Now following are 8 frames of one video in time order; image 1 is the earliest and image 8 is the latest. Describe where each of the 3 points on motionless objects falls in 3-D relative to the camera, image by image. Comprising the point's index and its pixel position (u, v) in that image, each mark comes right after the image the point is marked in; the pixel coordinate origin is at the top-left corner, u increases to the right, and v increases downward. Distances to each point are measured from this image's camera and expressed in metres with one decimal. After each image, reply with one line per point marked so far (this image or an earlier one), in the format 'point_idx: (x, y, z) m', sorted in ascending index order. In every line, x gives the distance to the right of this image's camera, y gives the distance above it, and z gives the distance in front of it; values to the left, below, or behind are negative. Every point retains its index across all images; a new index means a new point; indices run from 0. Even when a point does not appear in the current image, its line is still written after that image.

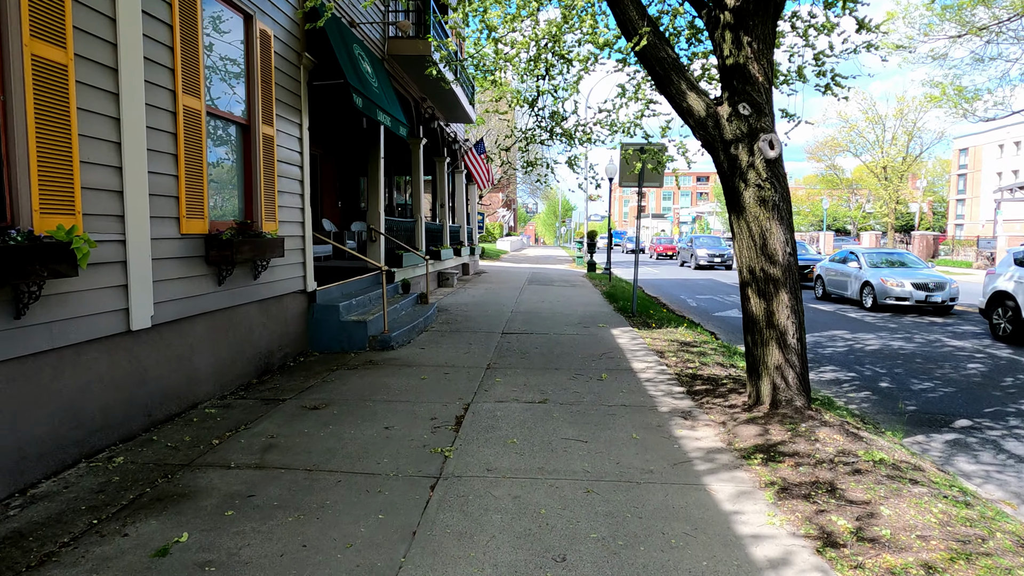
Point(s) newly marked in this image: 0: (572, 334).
0: (+0.8, -0.6, +8.5) m
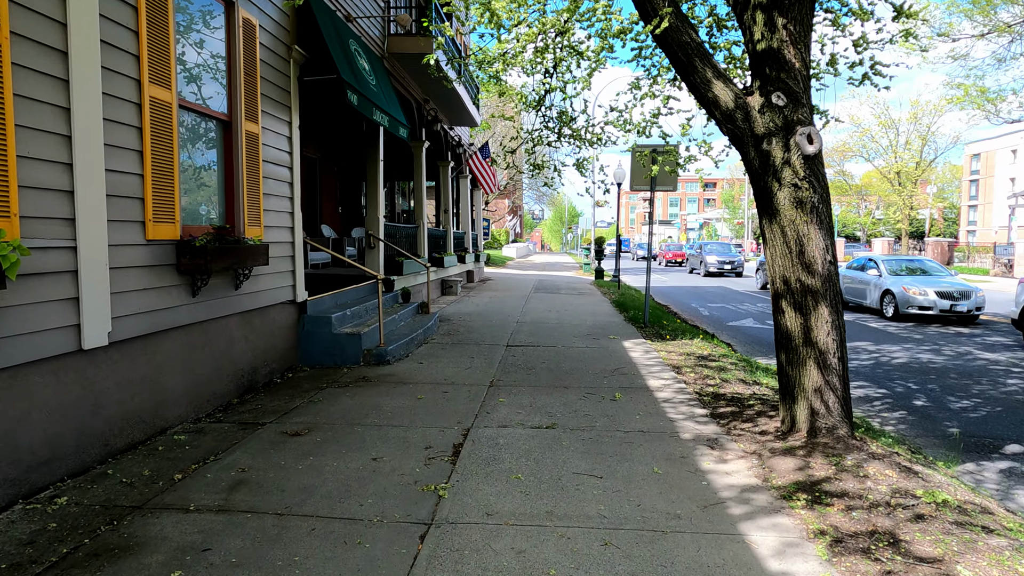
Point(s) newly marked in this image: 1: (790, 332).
0: (+0.8, -0.7, +8.0) m
1: (+1.8, -0.3, +4.2) m
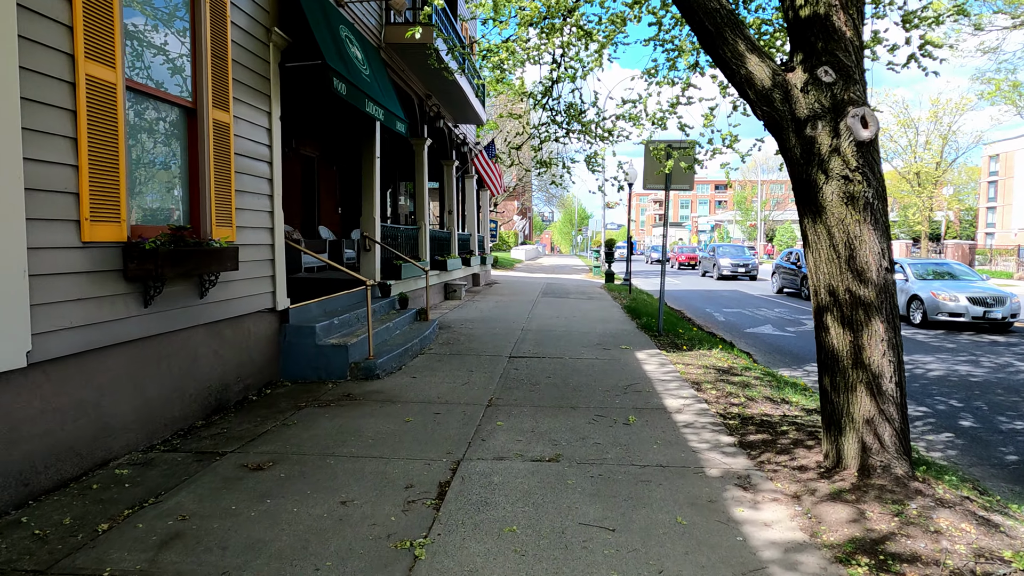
0: (+0.9, -0.8, +7.4) m
1: (+1.7, -0.3, +3.6) m
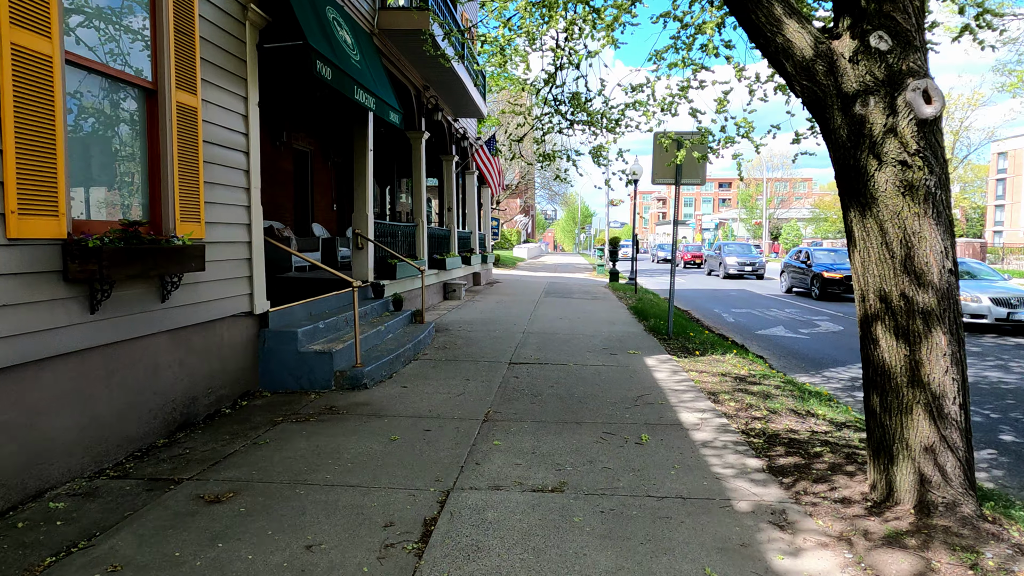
0: (+0.9, -0.8, +6.8) m
1: (+1.7, -0.4, +3.1) m
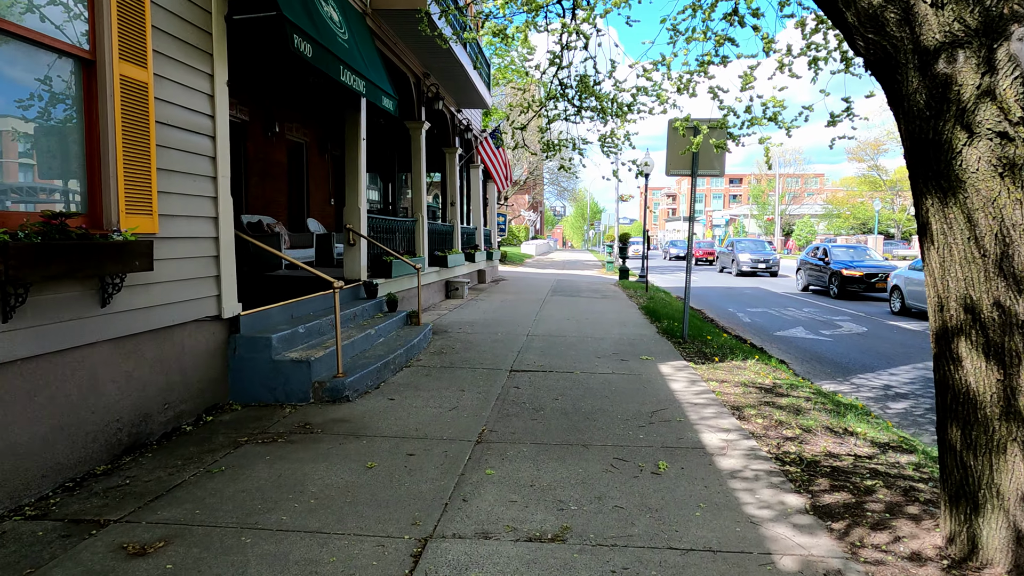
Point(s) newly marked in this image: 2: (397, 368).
0: (+0.9, -0.8, +6.2) m
1: (+1.7, -0.4, +2.4) m
2: (-1.1, -0.7, +6.1) m
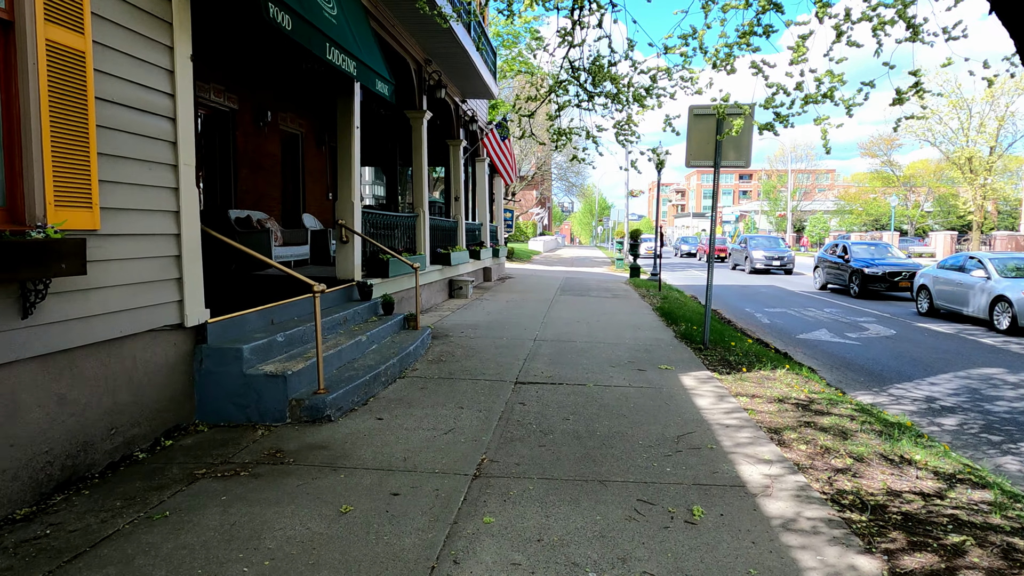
0: (+0.9, -0.8, +5.6) m
1: (+1.7, -0.4, +1.8) m
2: (-1.0, -0.8, +5.5) m
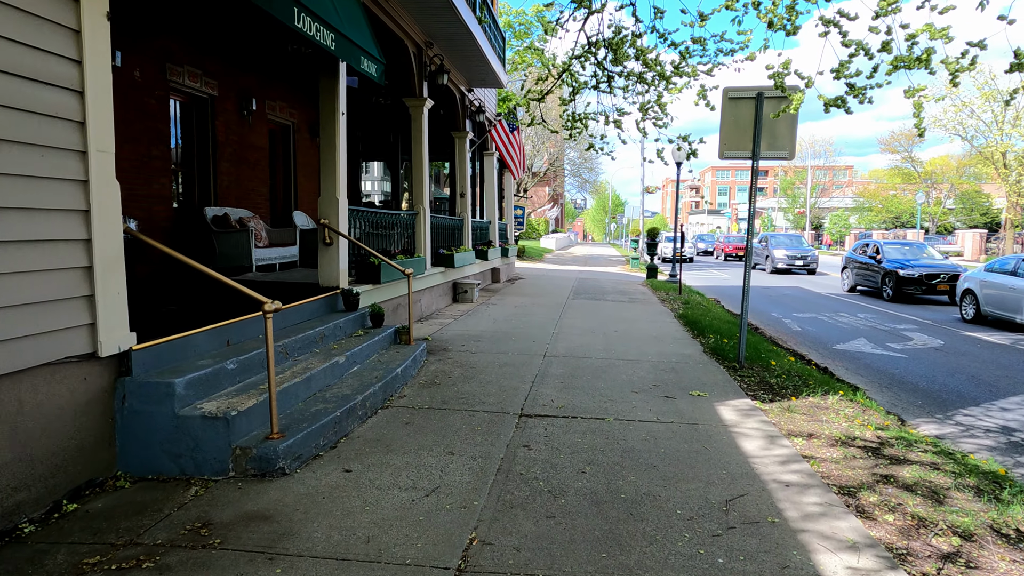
0: (+1.0, -0.9, +4.6) m
1: (+1.6, -0.6, +0.8) m
2: (-1.0, -0.8, +4.6) m
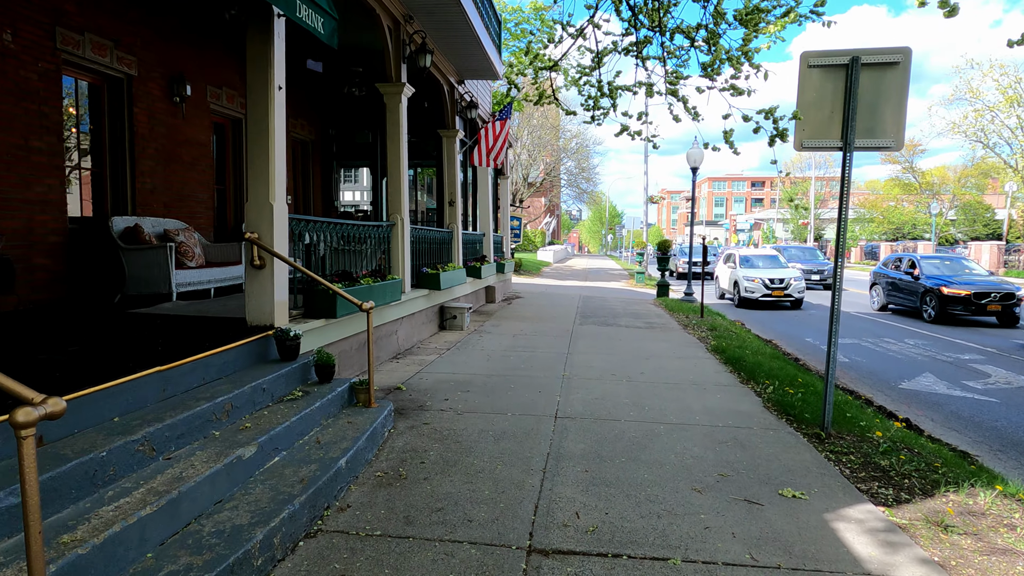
0: (+1.0, -1.2, +2.8) m
1: (+1.7, -0.7, -1.0) m
2: (-1.0, -1.1, +2.7) m
